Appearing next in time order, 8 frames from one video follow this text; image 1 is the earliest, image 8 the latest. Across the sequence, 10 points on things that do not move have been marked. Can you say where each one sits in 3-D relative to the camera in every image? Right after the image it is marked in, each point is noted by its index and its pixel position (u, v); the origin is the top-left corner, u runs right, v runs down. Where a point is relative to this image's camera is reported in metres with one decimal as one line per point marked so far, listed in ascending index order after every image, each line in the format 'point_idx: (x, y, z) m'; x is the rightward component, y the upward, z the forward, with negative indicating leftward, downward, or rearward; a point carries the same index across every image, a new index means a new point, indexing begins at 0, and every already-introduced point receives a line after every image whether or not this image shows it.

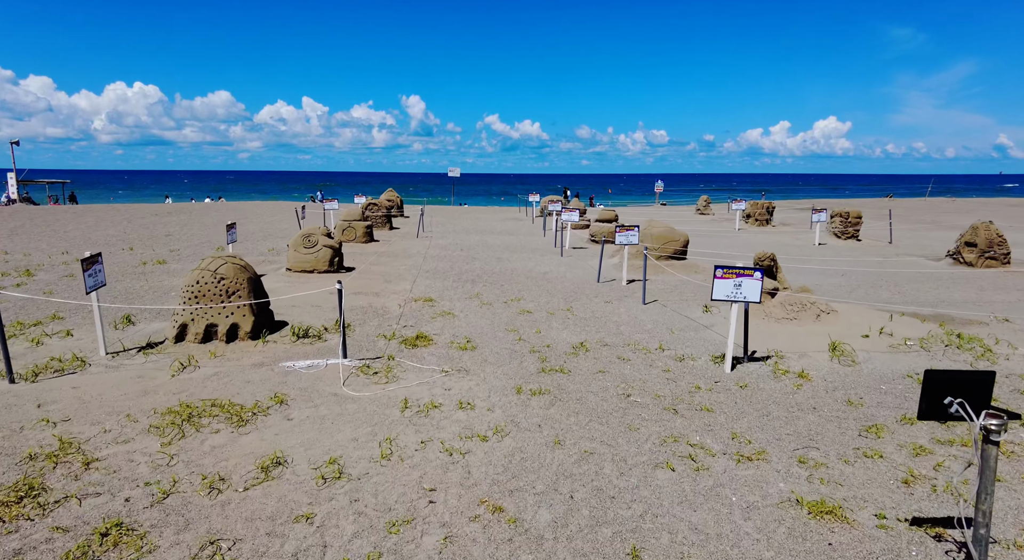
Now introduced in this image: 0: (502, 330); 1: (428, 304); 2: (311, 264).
0: (-0.2, -0.8, +9.8) m
1: (-1.6, -0.5, +11.6) m
2: (-5.1, +0.4, +15.1) m
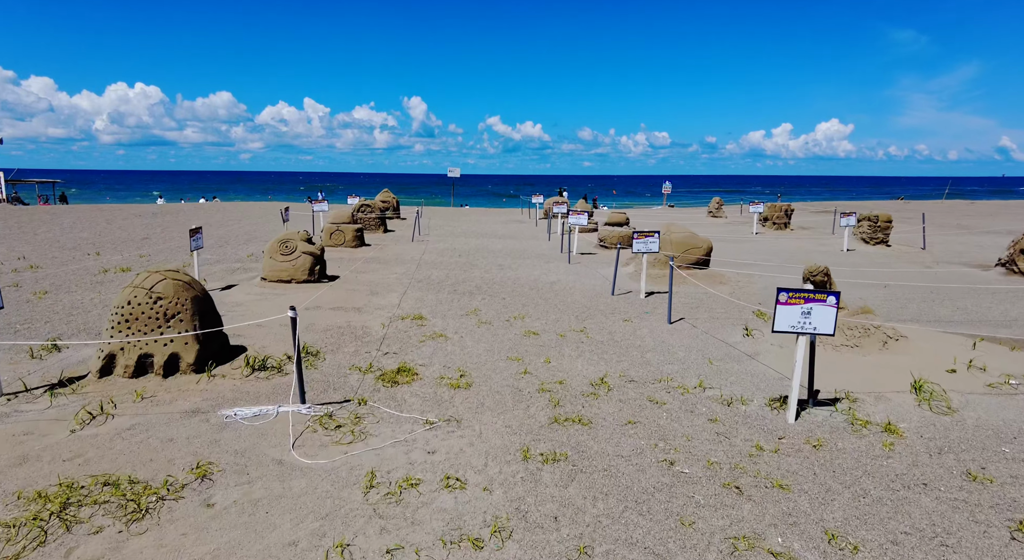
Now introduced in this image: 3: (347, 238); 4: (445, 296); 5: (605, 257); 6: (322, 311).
0: (-0.1, -1.1, +8.1) m
1: (-1.6, -0.7, +9.9) m
2: (-5.0, +0.1, +13.4) m
3: (-5.5, +1.4, +19.7) m
4: (-1.4, -0.3, +12.4) m
5: (+2.8, +0.6, +17.8) m
6: (-3.4, -0.6, +10.7) m
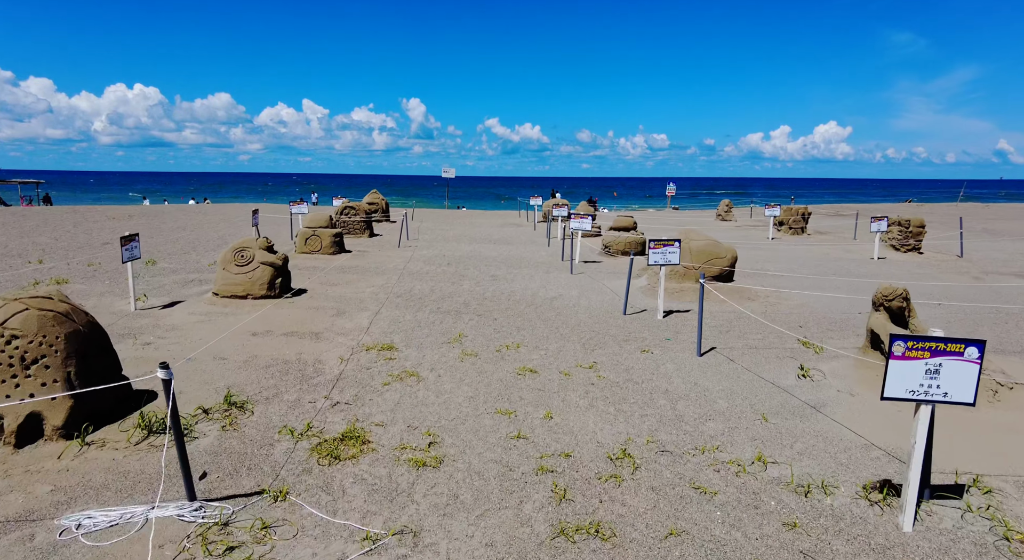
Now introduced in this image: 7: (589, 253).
0: (-0.2, -1.3, +6.2) m
1: (-1.7, -1.0, +8.0) m
2: (-5.2, -0.2, +11.4) m
3: (-5.6, +1.1, +17.7) m
4: (-1.5, -0.6, +10.4) m
5: (+2.7, +0.3, +15.8) m
6: (-3.5, -0.9, +8.7) m
7: (+2.4, +0.8, +18.5) m
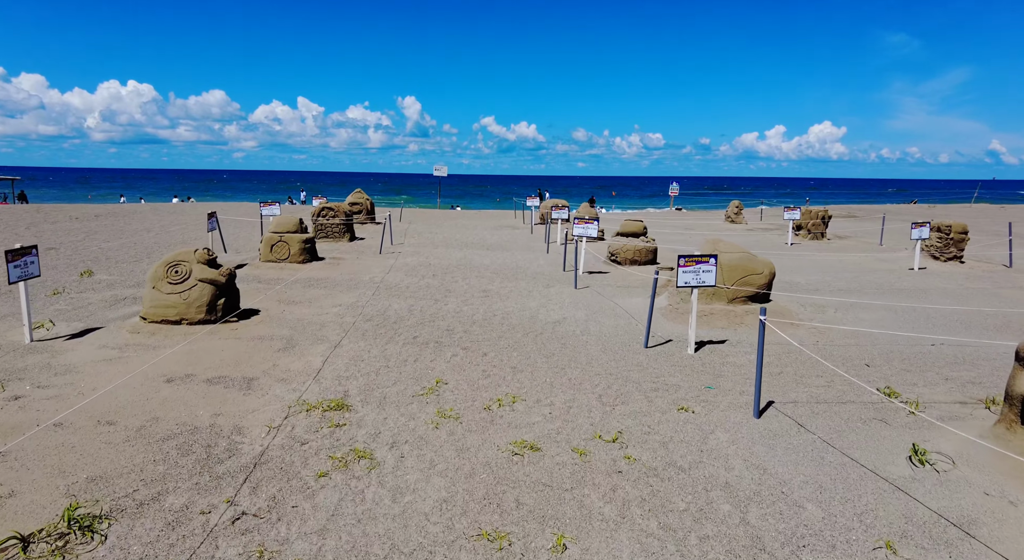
0: (-0.3, -1.7, +4.1) m
1: (-1.8, -1.4, +5.8) m
2: (-5.2, -0.5, +9.3) m
3: (-5.7, +0.8, +15.6) m
4: (-1.6, -1.0, +8.3) m
5: (+2.5, 0.0, +13.7) m
6: (-3.6, -1.2, +6.6) m
7: (+2.2, +0.5, +16.4) m
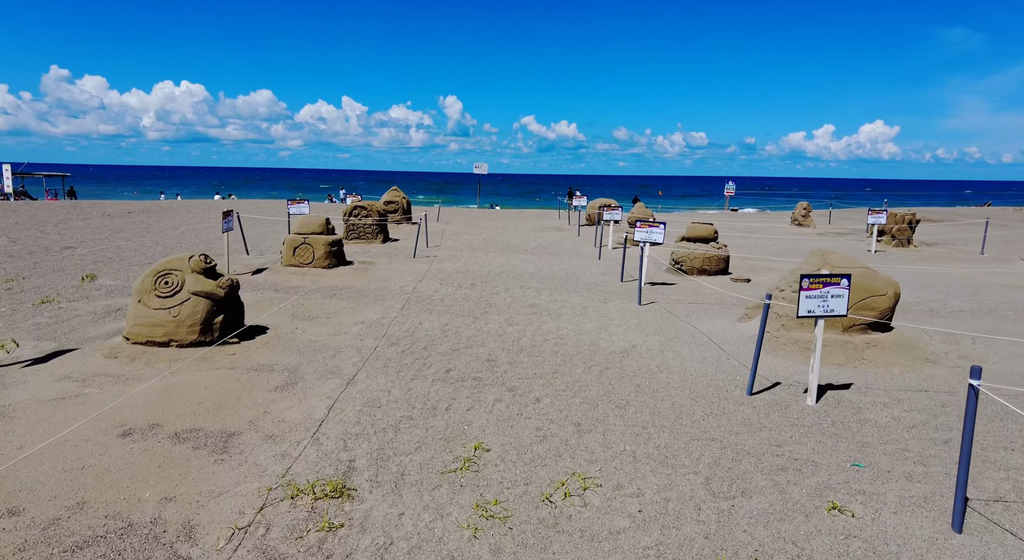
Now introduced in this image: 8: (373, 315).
0: (+0.1, -1.9, +2.2) m
1: (-1.3, -1.6, +4.0) m
2: (-4.5, -0.7, +7.7) m
3: (-4.6, +0.6, +14.0) m
4: (-0.9, -1.2, +6.5) m
5: (+3.6, -0.3, +11.6) m
6: (-3.1, -1.4, +4.9) m
7: (+3.4, +0.2, +14.3) m
8: (-2.3, -0.6, +10.0) m
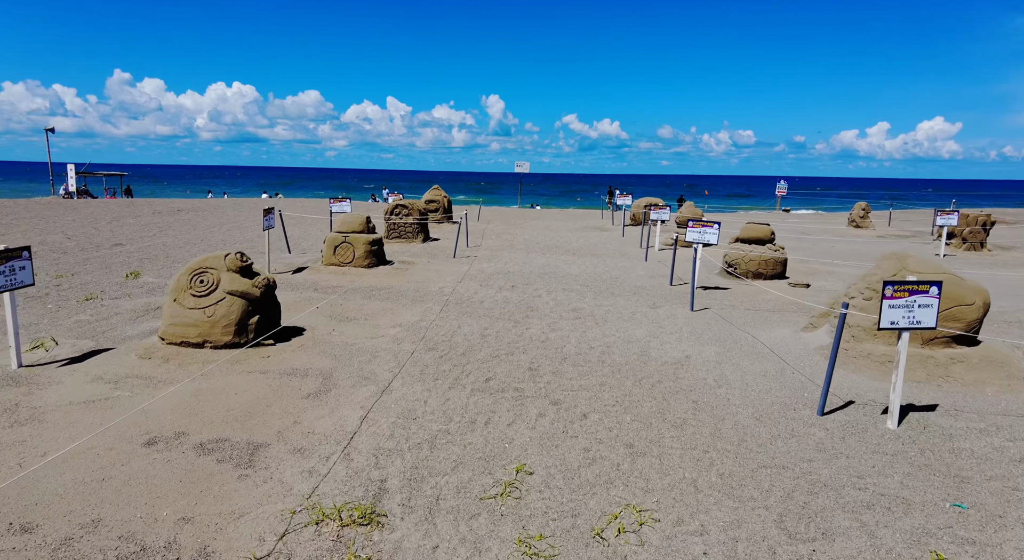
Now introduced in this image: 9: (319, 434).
0: (+0.2, -2.0, +1.7) m
1: (-1.0, -1.6, +3.6) m
2: (-4.0, -0.7, +7.5) m
3: (-3.6, +0.7, +13.8) m
4: (-0.5, -1.2, +6.0) m
5: (+4.3, -0.4, +10.9) m
6: (-2.7, -1.4, +4.6) m
7: (+4.4, +0.1, +13.6) m
8: (-1.6, -0.6, +9.6) m
9: (-1.7, -1.4, +5.2) m
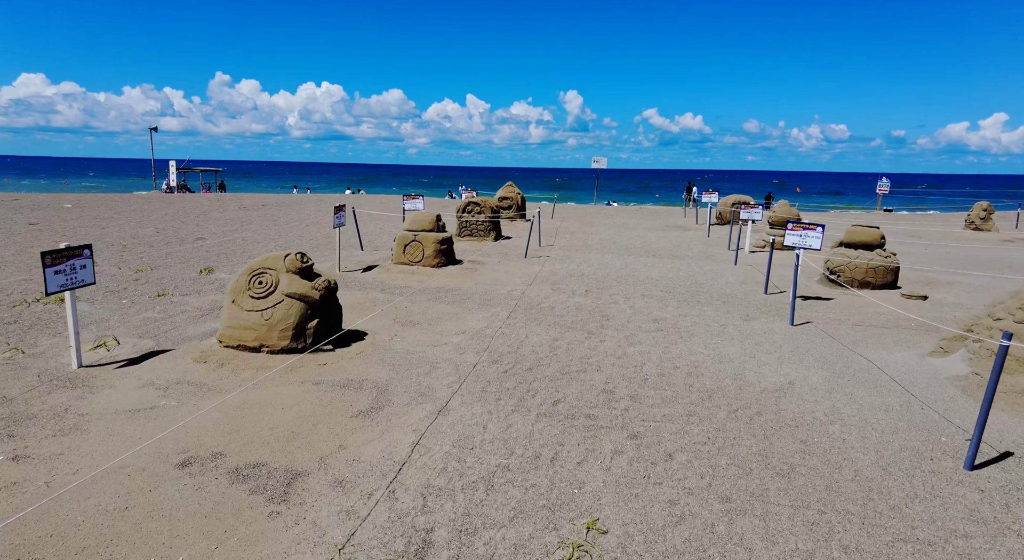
0: (+0.3, -2.1, +0.9) m
1: (-0.6, -1.7, +3.0) m
2: (-3.1, -0.7, +7.2) m
3: (-1.9, +0.7, +13.4) m
4: (+0.1, -1.3, +5.3) m
5: (+5.6, -0.6, +9.5) m
6: (-2.2, -1.5, +4.2) m
7: (+6.0, 0.0, +12.2) m
8: (-0.5, -0.7, +9.0) m
9: (-1.2, -1.4, +4.7) m
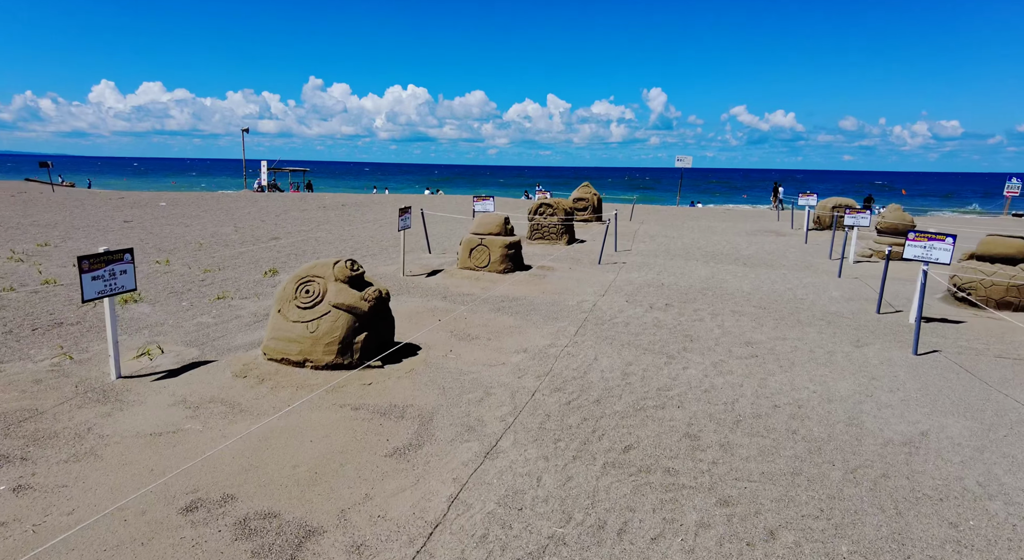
0: (+0.2, -2.3, 0.0) m
1: (-0.5, -1.9, +2.2) m
2: (-2.4, -0.8, +6.6) m
3: (-0.4, +0.5, +12.6) m
4: (+0.6, -1.5, +4.4) m
5: (+6.5, -0.9, +7.8) m
6: (-1.9, -1.6, +3.5) m
7: (+7.3, -0.4, +10.4) m
8: (+0.4, -0.8, +8.1) m
9: (-0.8, -1.6, +3.9) m
